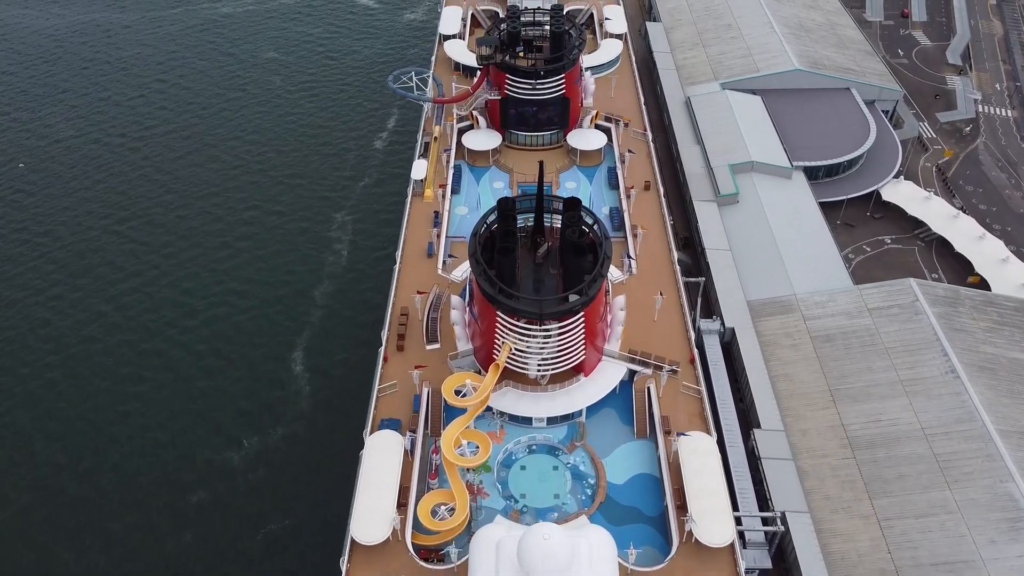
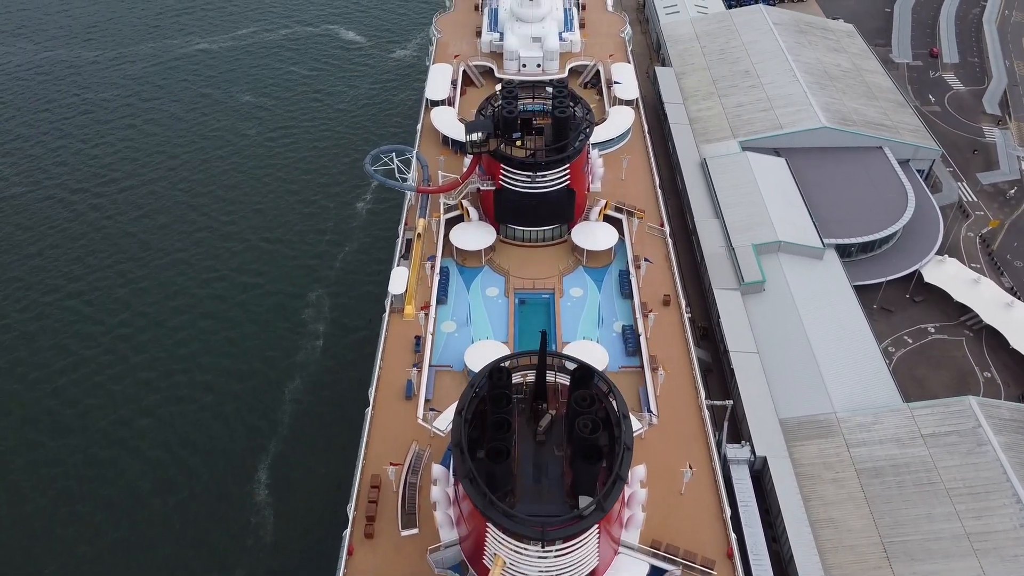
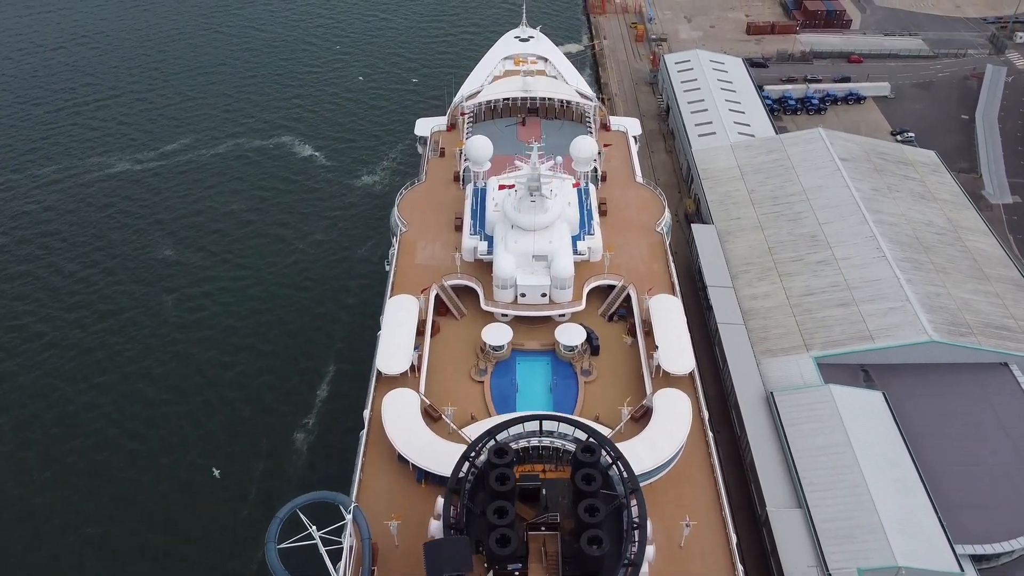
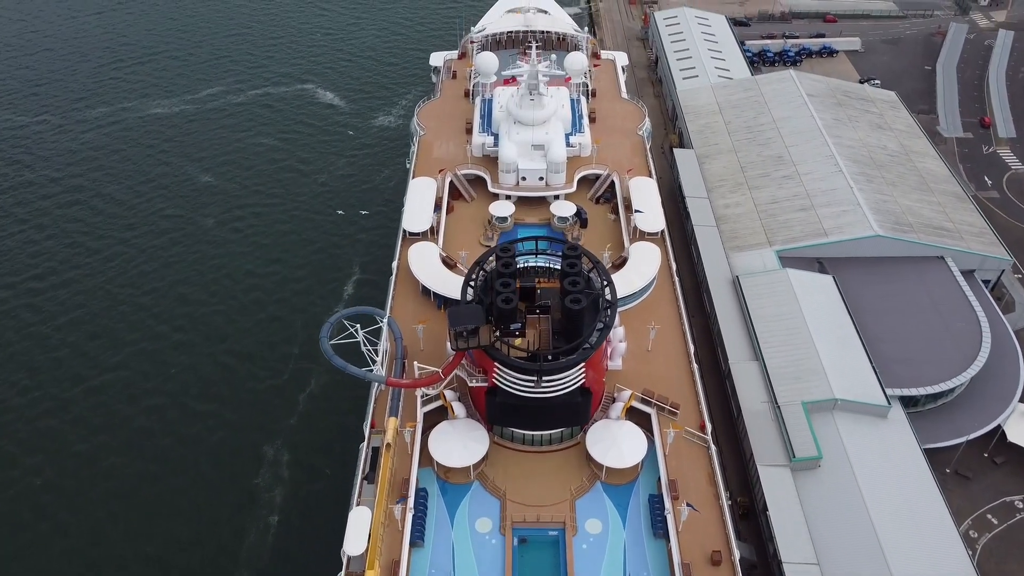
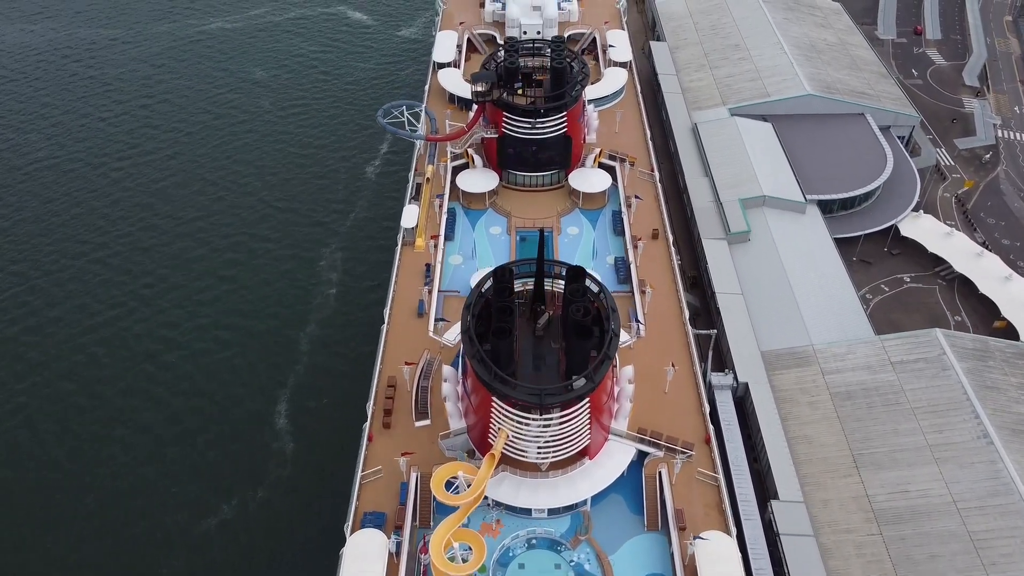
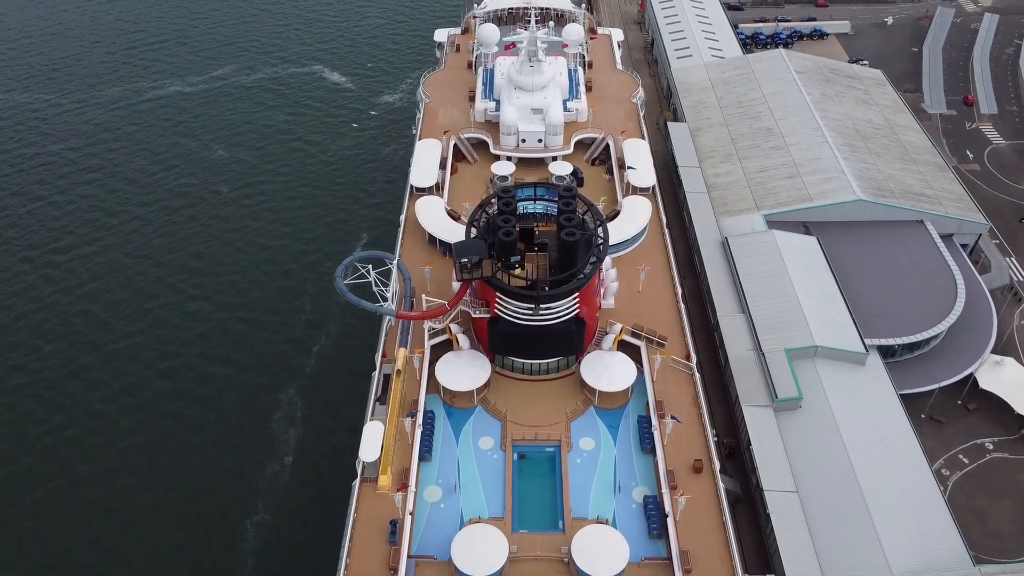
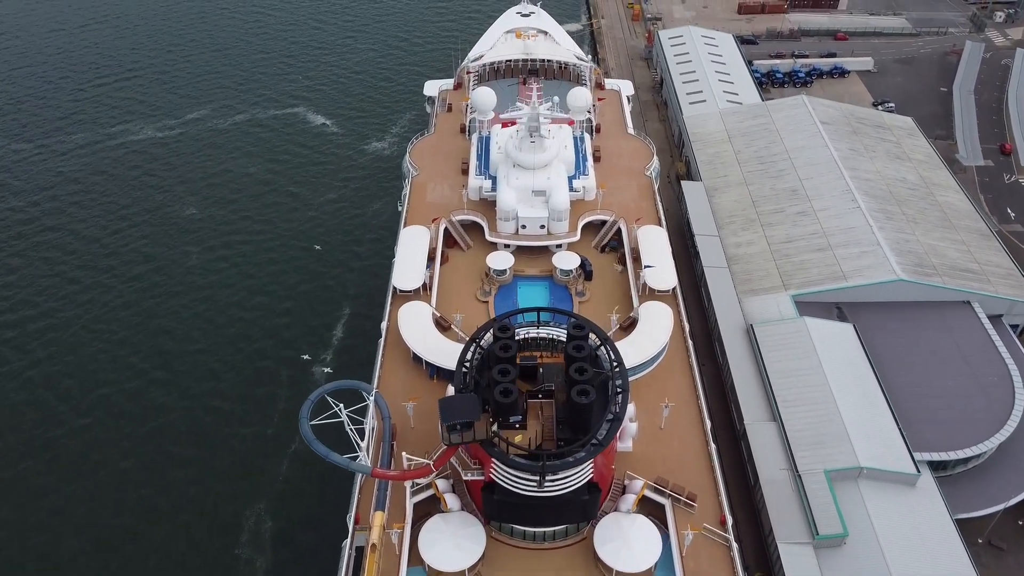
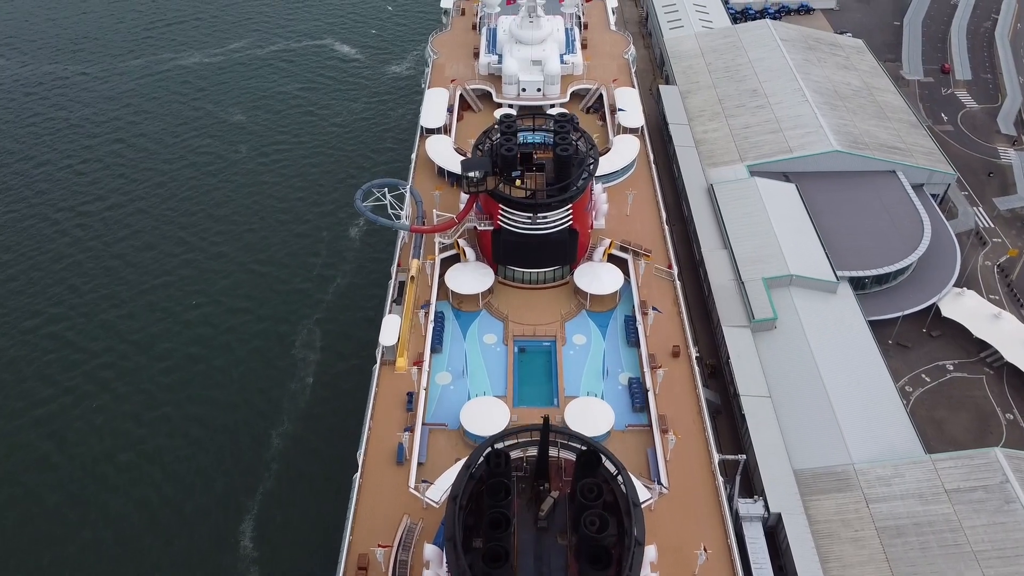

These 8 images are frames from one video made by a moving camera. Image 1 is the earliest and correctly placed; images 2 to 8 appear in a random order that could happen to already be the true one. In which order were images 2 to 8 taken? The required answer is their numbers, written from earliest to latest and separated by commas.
5, 2, 8, 6, 4, 7, 3
